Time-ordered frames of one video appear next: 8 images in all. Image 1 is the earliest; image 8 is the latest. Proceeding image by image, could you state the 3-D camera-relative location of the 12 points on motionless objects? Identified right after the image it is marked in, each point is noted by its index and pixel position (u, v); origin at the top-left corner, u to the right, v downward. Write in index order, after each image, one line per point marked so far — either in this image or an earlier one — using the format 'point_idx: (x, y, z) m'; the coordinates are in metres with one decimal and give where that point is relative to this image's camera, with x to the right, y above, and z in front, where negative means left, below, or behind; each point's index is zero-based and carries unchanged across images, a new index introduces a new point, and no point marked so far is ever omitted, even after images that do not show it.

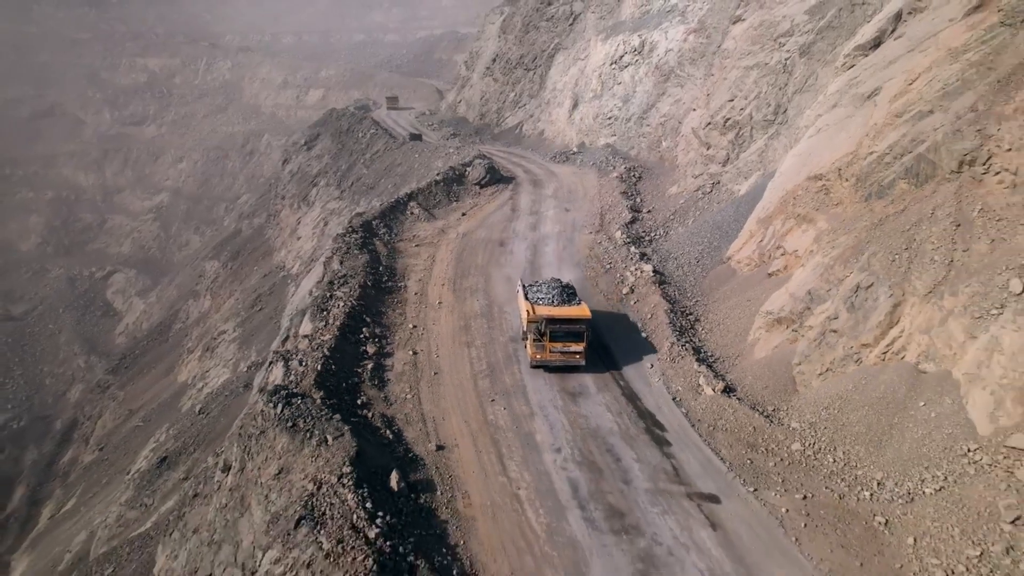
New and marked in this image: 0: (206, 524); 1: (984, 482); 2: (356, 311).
0: (-4.9, -3.8, +10.8) m
1: (+6.6, -2.4, +9.4) m
2: (-3.5, -0.5, +15.4) m
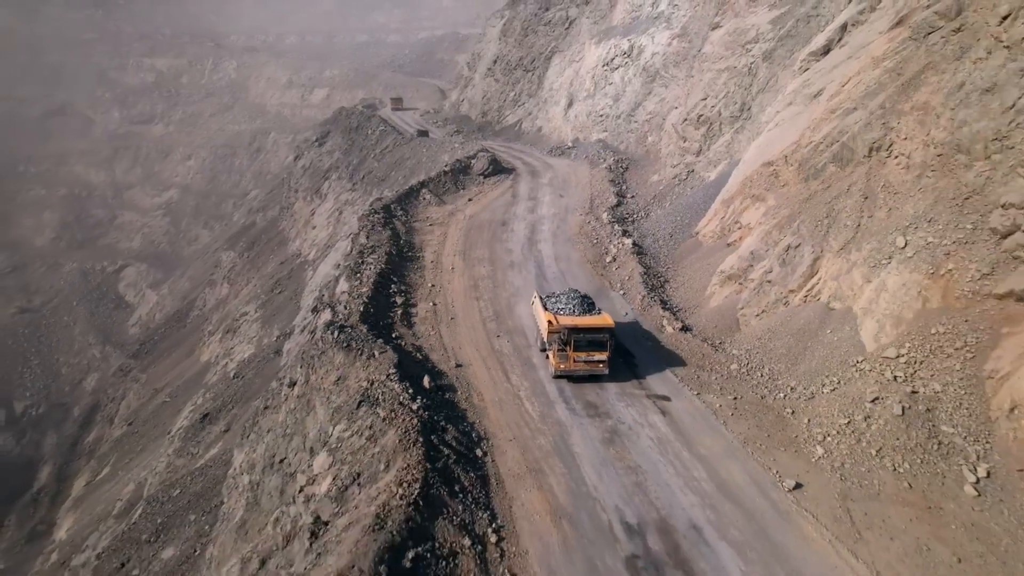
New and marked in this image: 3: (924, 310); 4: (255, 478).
0: (-4.9, -2.9, +14.1) m
1: (+6.6, -1.5, +12.6) m
2: (-3.5, +0.5, +18.6) m
3: (+7.8, -0.5, +12.3) m
4: (-5.2, -3.8, +13.5) m
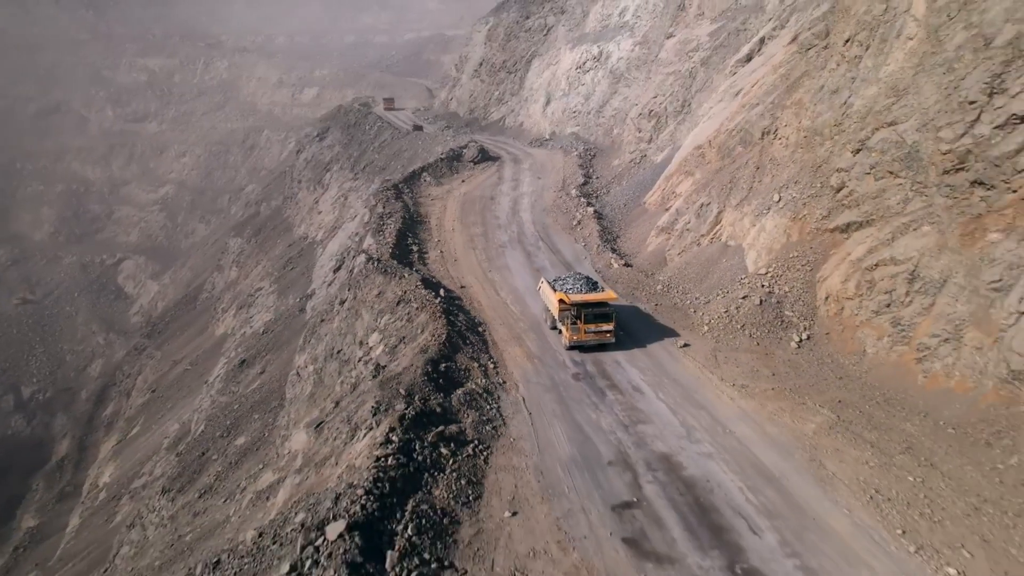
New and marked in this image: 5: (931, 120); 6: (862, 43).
0: (-5.2, -1.3, +19.5) m
1: (+6.3, +0.2, +18.3) m
2: (-3.9, +2.1, +24.1) m
3: (+7.5, +1.2, +18.1) m
4: (-5.5, -2.2, +18.9) m
5: (+9.9, +3.9, +15.4) m
6: (+10.2, +7.1, +19.2) m
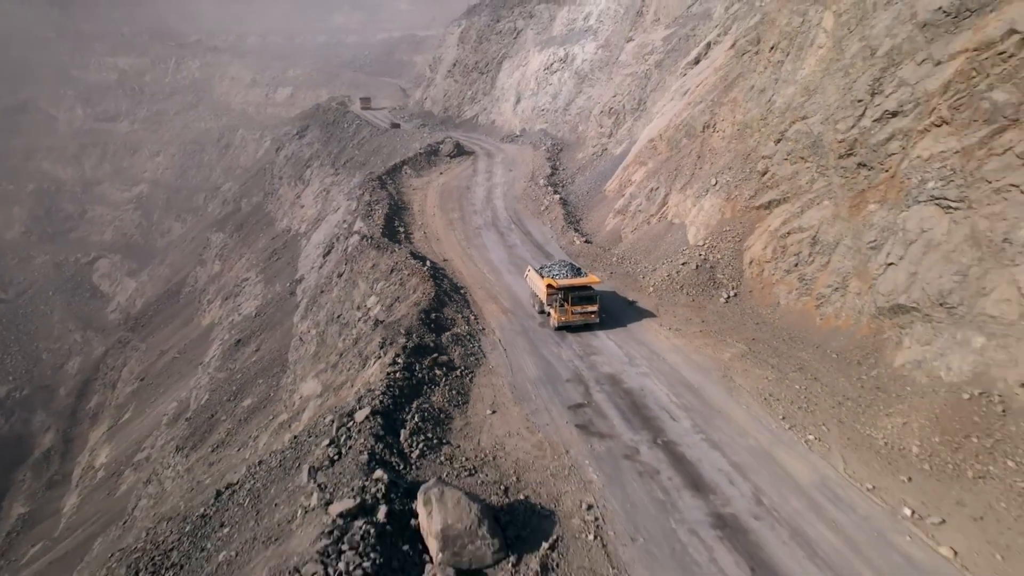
0: (-6.0, -0.4, +22.3) m
1: (+5.6, +1.2, +21.6) m
2: (-4.9, +3.0, +26.9) m
3: (+6.7, +2.2, +21.4) m
4: (-6.2, -1.3, +21.7) m
5: (+9.2, +5.0, +18.8) m
6: (+9.3, +8.2, +22.6) m
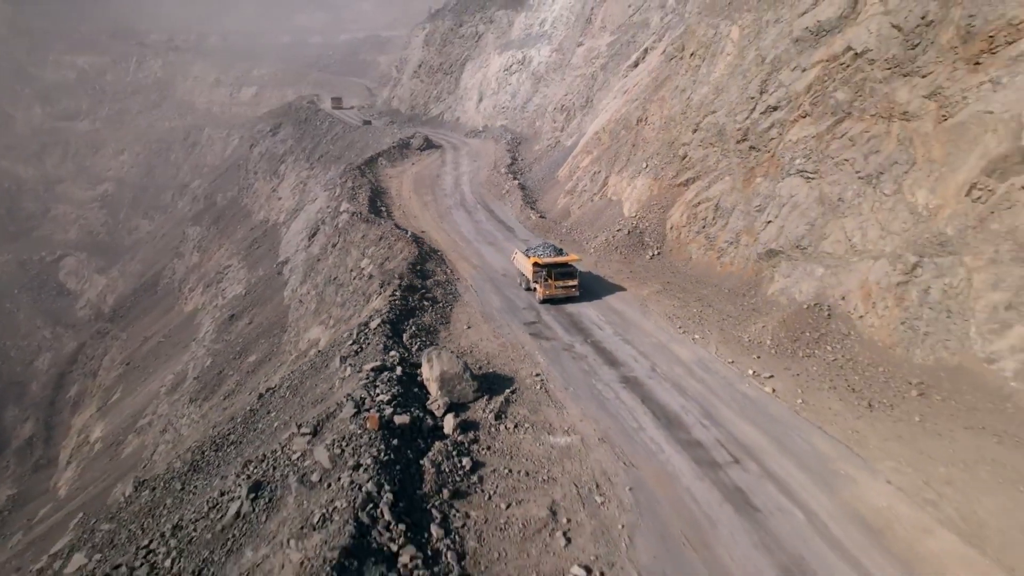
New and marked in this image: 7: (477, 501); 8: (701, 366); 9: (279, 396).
0: (-7.3, +0.9, +26.4) m
1: (+4.3, +2.6, +26.3) m
2: (-6.5, +4.3, +31.1) m
3: (+5.4, +3.7, +26.2) m
4: (-7.5, -0.1, +25.8) m
5: (+8.0, +6.5, +23.8) m
6: (+7.8, +9.7, +27.5) m
7: (-0.5, -3.1, +9.8) m
8: (+4.2, -1.7, +15.0) m
9: (-5.8, -2.7, +16.7) m
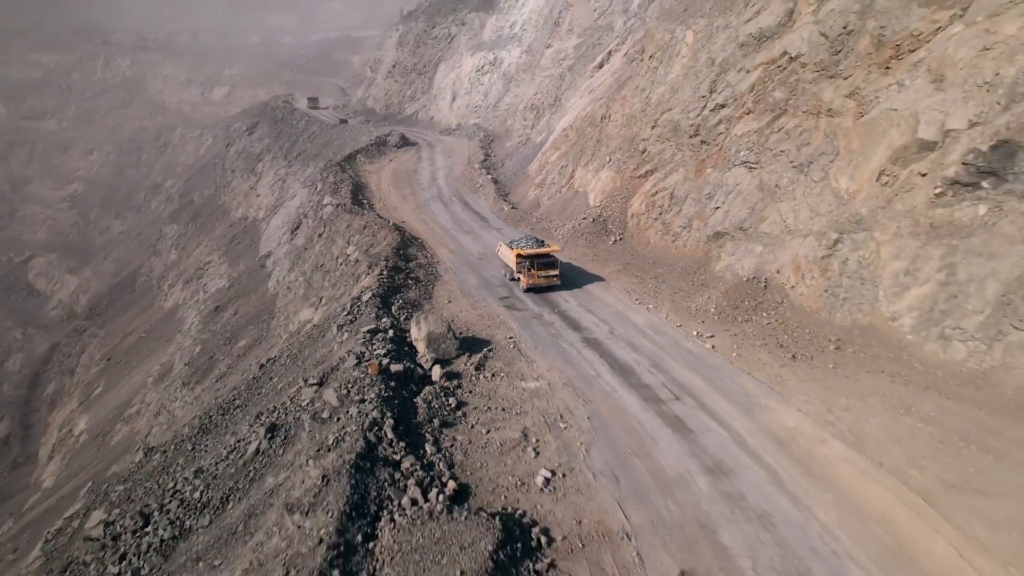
0: (-8.4, +1.4, +28.2) m
1: (+3.2, +3.3, +28.6) m
2: (-7.8, +4.8, +32.9) m
3: (+4.3, +4.4, +28.5) m
4: (-8.5, +0.5, +27.6) m
5: (+6.9, +7.2, +26.2) m
6: (+6.6, +10.4, +29.9) m
7: (-0.9, -2.5, +11.8) m
8: (+3.6, -1.0, +17.2) m
9: (-6.5, -2.1, +18.5) m
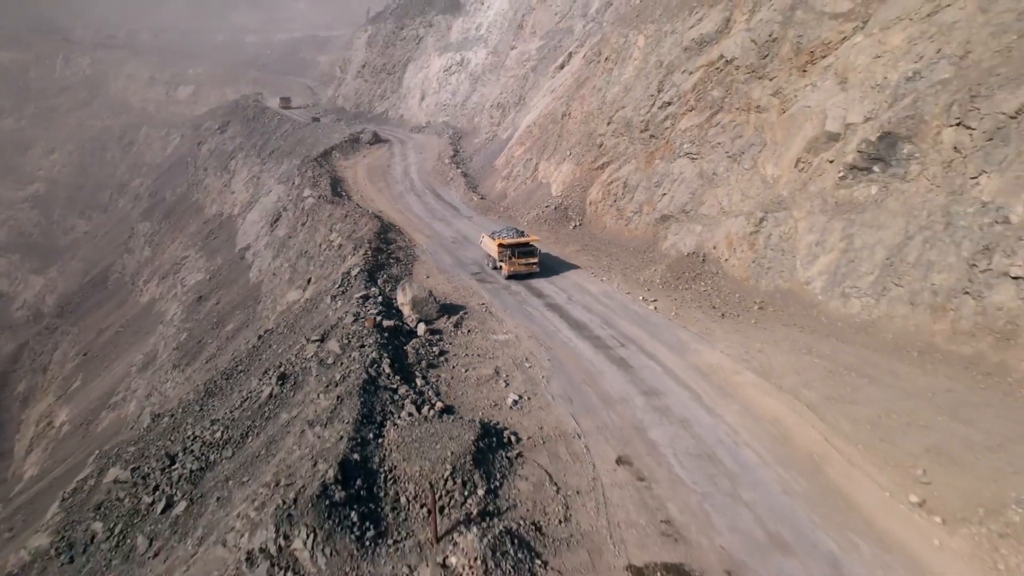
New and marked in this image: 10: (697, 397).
0: (-9.8, +2.1, +30.3) m
1: (+1.7, +4.1, +31.2) m
2: (-9.5, +5.5, +35.0) m
3: (+2.9, +5.2, +31.2) m
4: (-9.9, +1.1, +29.7) m
5: (+5.5, +8.1, +29.0) m
6: (+5.0, +11.2, +32.7) m
7: (-1.4, -1.8, +14.4) m
8: (+2.8, -0.2, +20.0) m
9: (-7.4, -1.5, +20.8) m
10: (+3.7, -2.2, +13.2) m
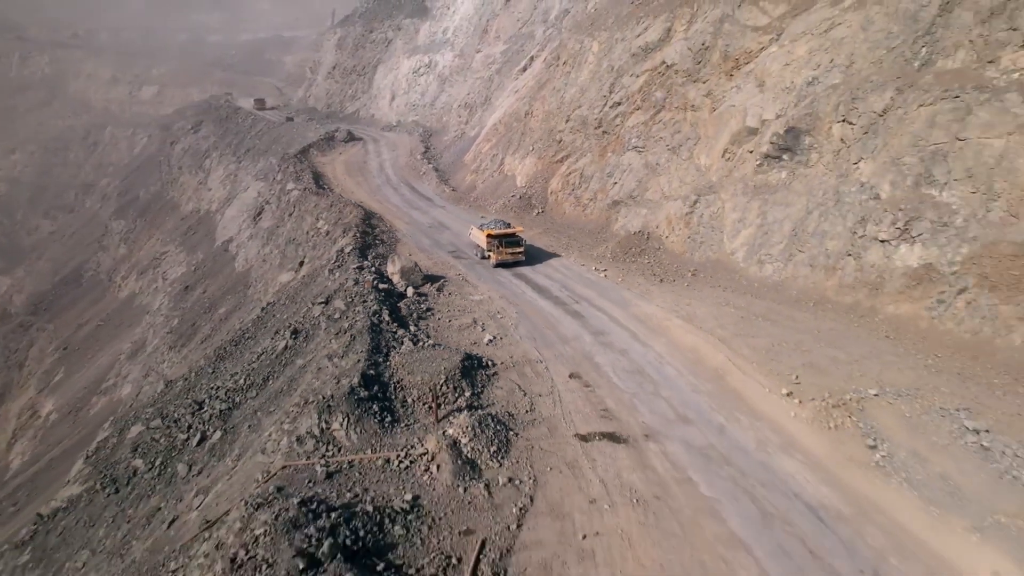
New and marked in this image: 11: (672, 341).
0: (-11.3, +2.8, +33.1) m
1: (+0.1, +5.0, +34.6) m
2: (-11.3, +6.2, +37.8) m
3: (+1.2, +6.2, +34.6) m
4: (-11.3, +1.9, +32.5) m
5: (+4.0, +9.0, +32.6) m
6: (+3.2, +12.2, +36.2) m
7: (-2.1, -0.9, +17.6) m
8: (+1.8, +0.7, +23.4) m
9: (-8.3, -0.7, +23.7) m
10: (+3.1, -1.2, +16.7) m
11: (+3.9, -1.4, +16.3) m
